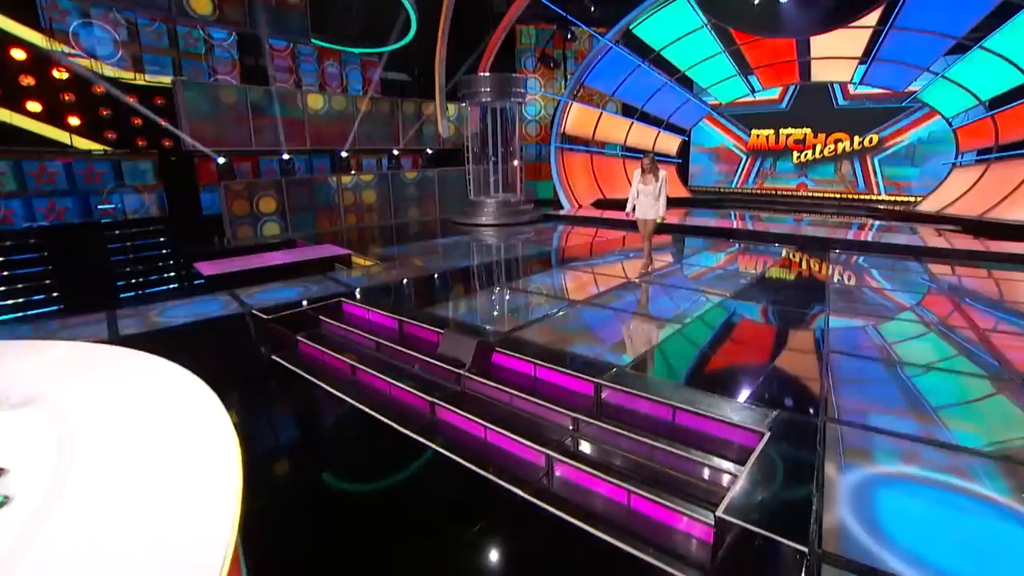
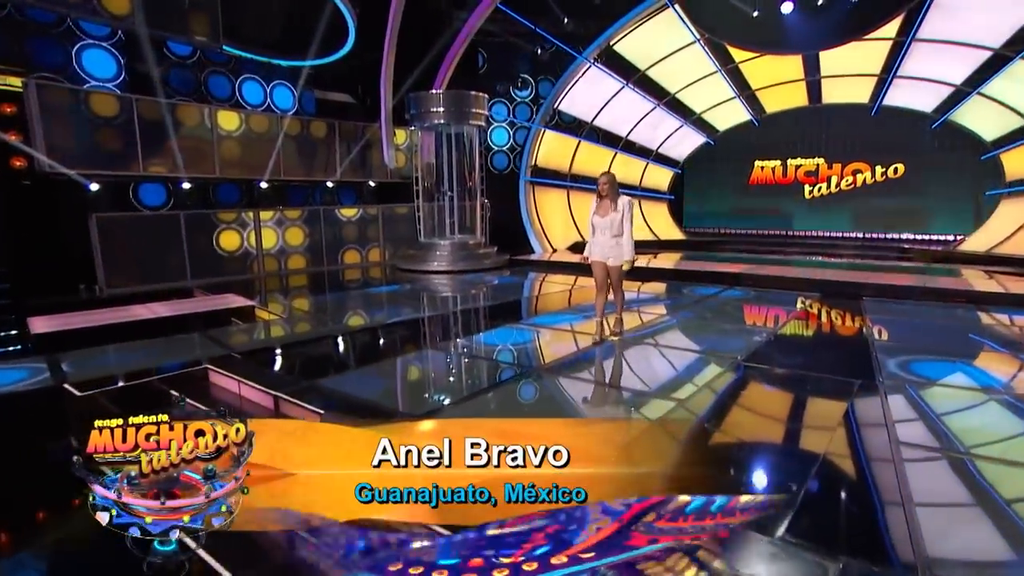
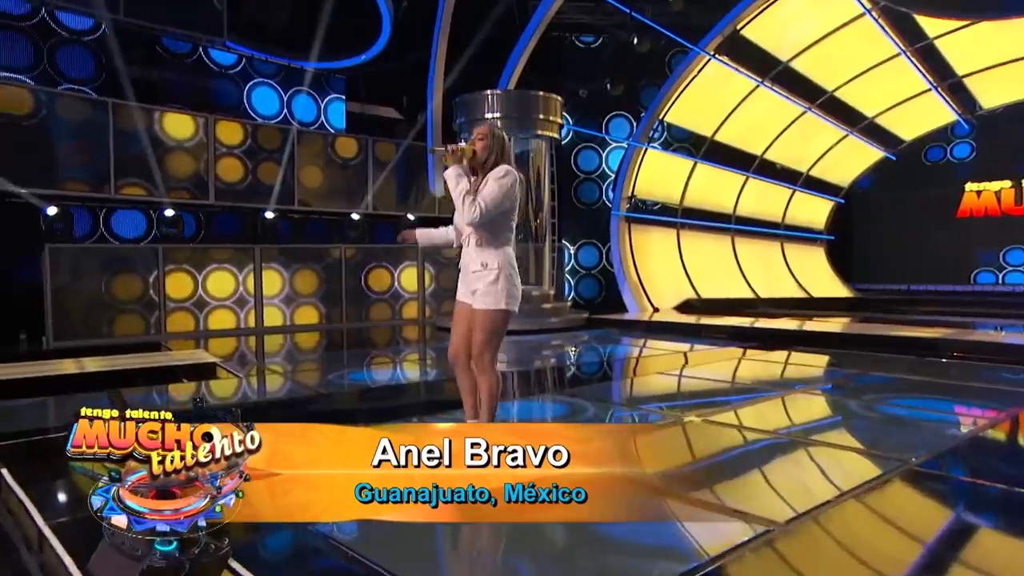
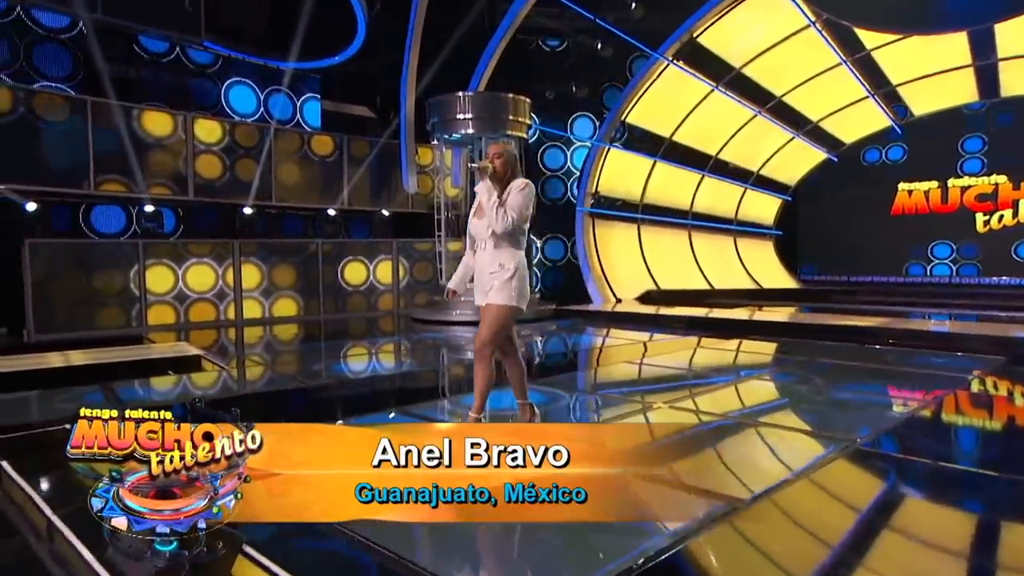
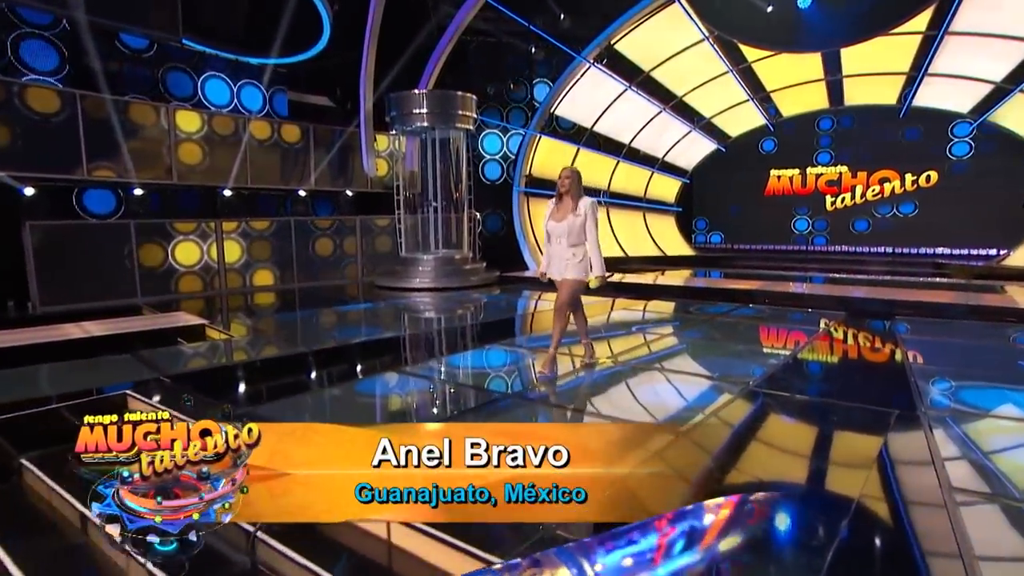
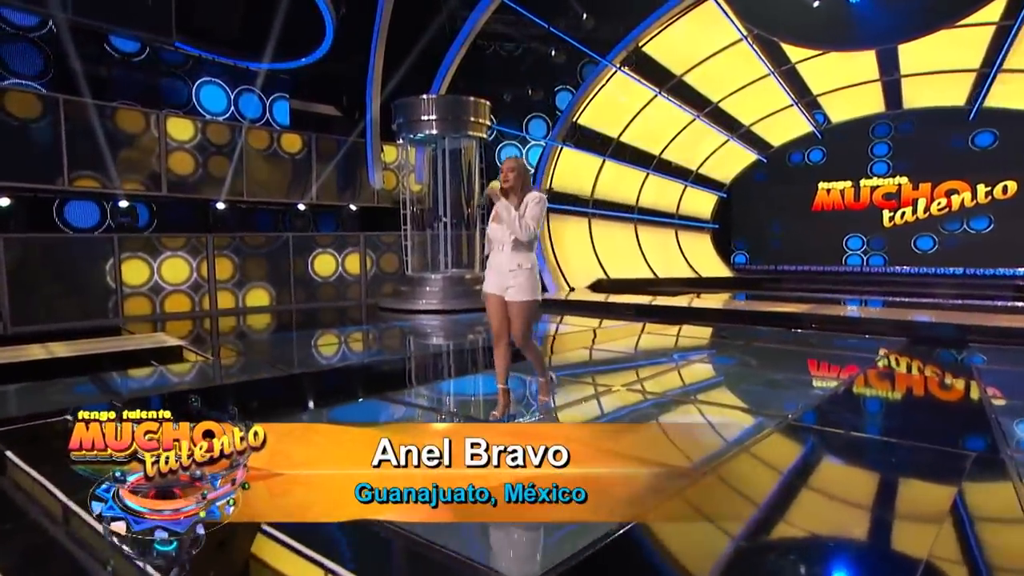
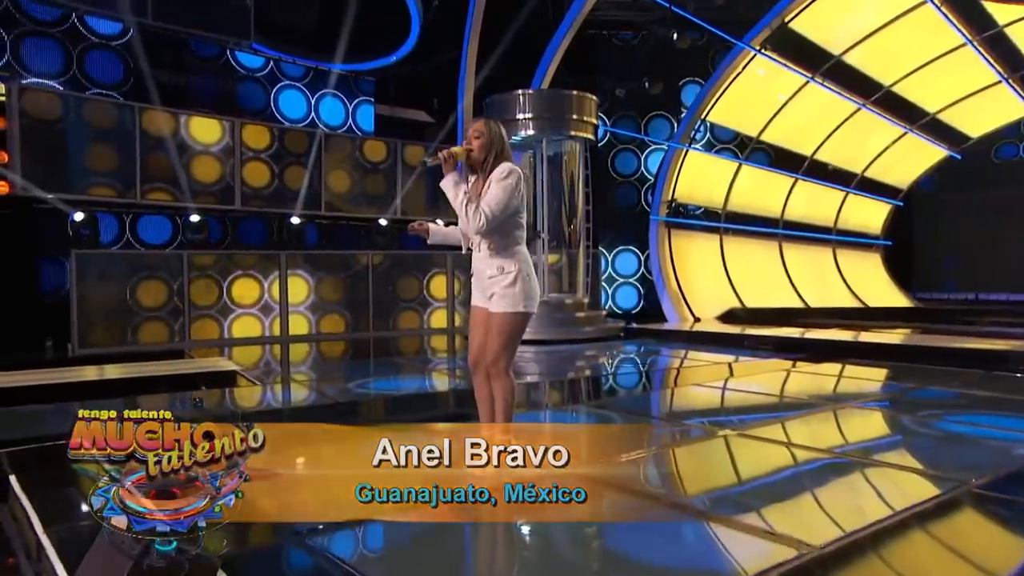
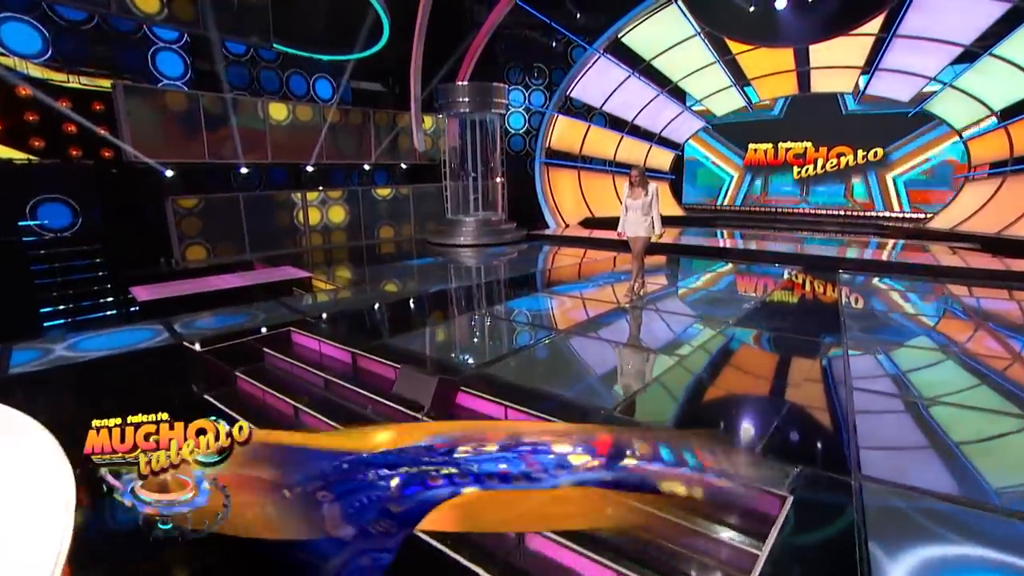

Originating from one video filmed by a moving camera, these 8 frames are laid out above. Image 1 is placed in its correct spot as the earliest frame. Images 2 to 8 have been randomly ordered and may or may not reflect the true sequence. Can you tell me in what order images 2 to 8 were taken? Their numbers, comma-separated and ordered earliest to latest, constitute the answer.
8, 2, 5, 6, 4, 3, 7
